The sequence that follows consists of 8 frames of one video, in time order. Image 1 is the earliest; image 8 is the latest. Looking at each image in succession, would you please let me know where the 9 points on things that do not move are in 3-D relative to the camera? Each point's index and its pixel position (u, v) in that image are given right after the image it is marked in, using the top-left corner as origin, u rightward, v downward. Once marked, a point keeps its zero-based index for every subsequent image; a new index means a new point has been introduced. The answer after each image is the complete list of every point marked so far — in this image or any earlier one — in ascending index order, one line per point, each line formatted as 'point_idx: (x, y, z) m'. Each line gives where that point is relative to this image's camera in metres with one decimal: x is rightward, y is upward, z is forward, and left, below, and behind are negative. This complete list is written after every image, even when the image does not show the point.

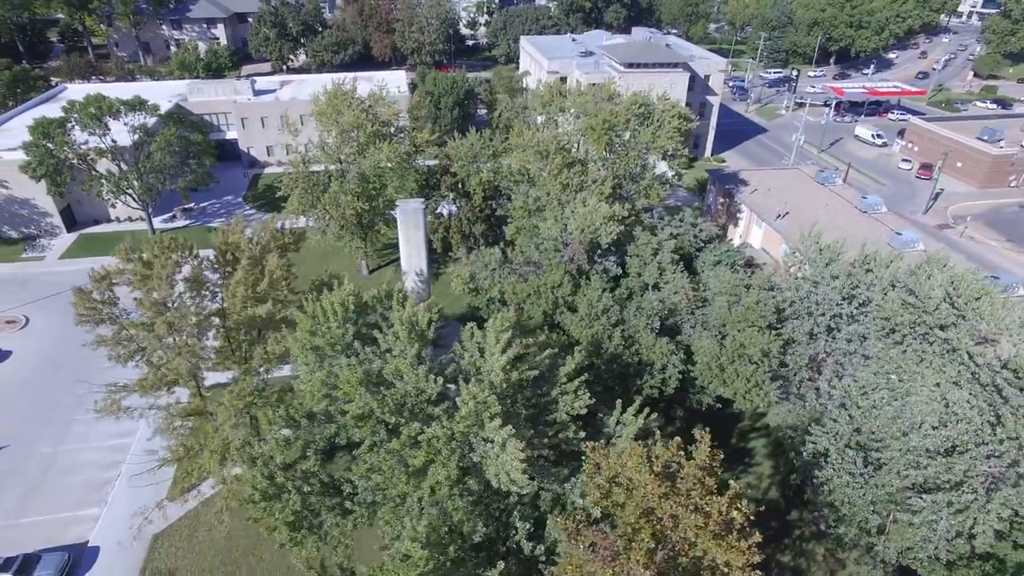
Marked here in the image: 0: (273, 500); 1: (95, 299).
0: (-6.6, -5.8, +16.8) m
1: (-13.6, -0.3, +19.5) m
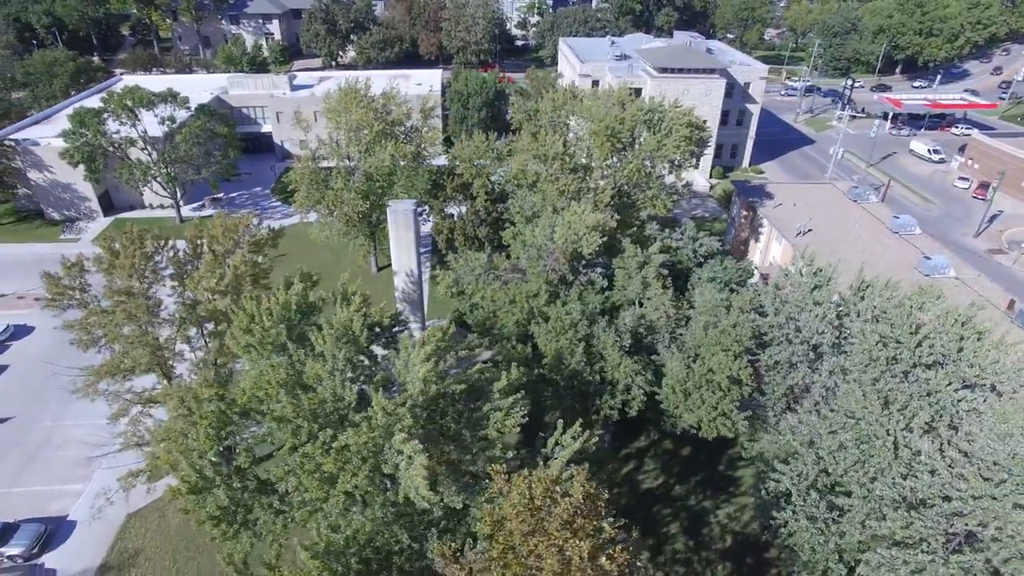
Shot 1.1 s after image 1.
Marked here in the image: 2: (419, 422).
0: (-8.6, -5.8, +16.9) m
1: (-15.1, +0.1, +20.2) m
2: (-2.5, -3.5, +15.6) m
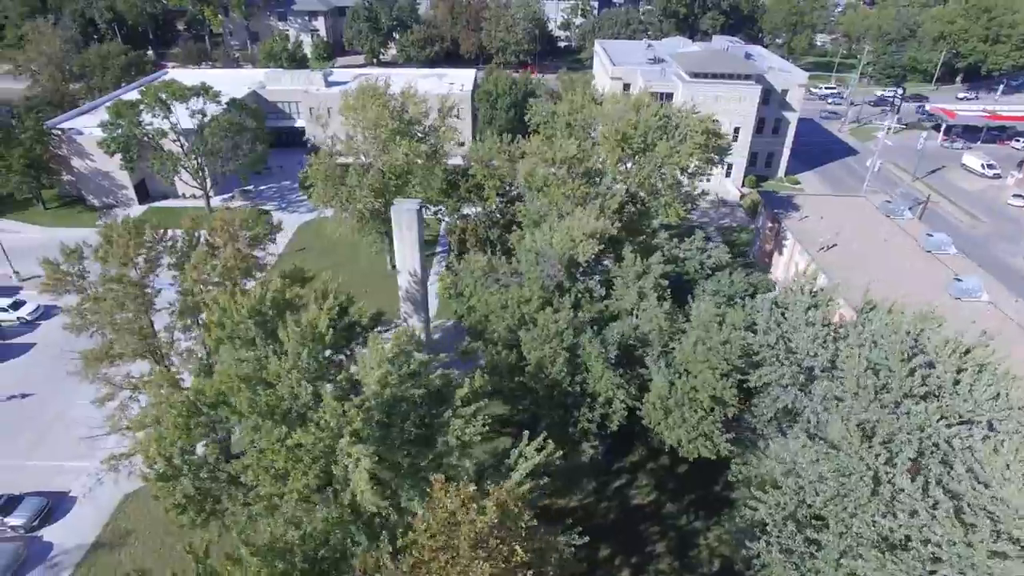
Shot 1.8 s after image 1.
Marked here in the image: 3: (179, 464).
0: (-9.7, -5.5, +17.2) m
1: (-15.7, +0.6, +20.9) m
2: (-3.6, -3.6, +15.5) m
3: (-9.5, -5.0, +17.1) m
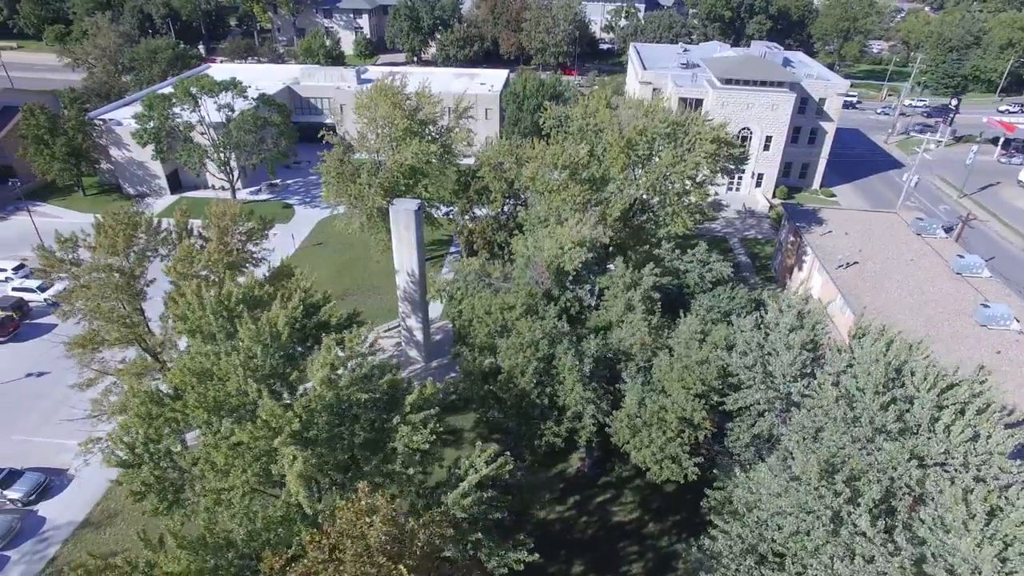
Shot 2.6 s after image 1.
0: (-11.1, -5.3, +17.6) m
1: (-16.5, +1.1, +21.7) m
2: (-5.0, -3.6, +15.5) m
3: (-10.9, -4.8, +17.5) m
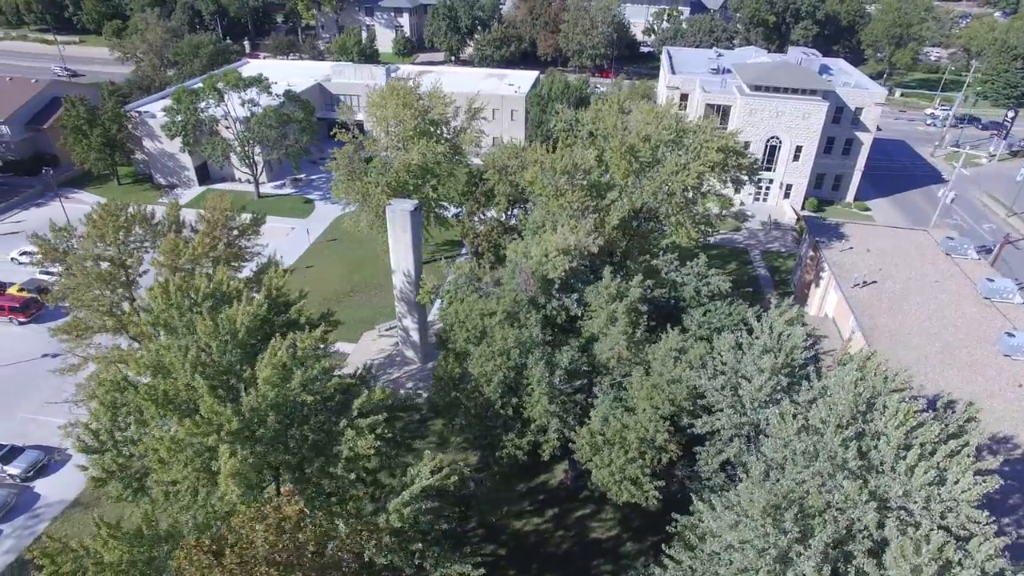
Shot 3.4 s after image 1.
0: (-12.5, -5.0, +18.0) m
1: (-17.2, +1.6, +22.5) m
2: (-6.5, -3.6, +15.5) m
3: (-12.2, -4.5, +17.9) m
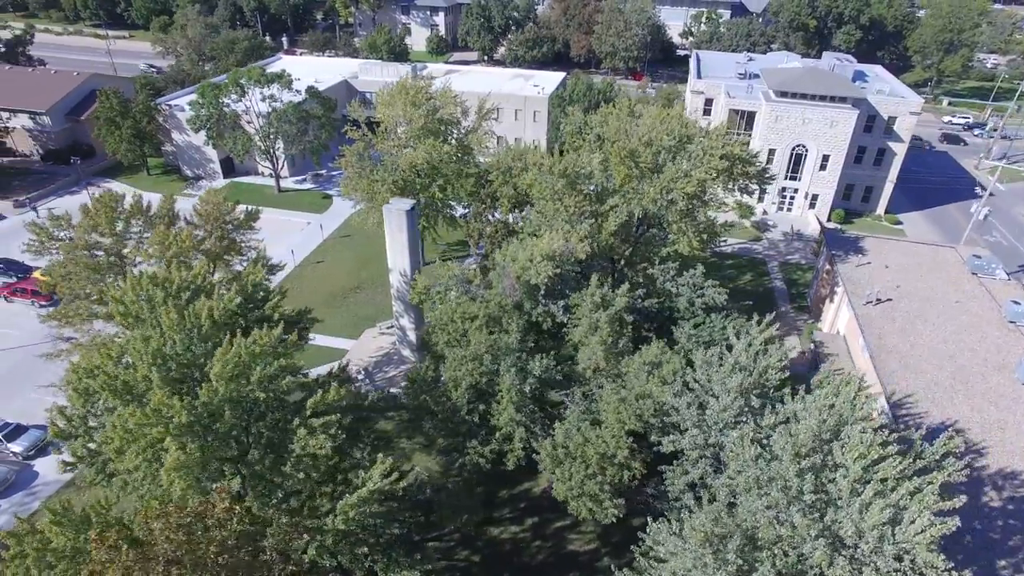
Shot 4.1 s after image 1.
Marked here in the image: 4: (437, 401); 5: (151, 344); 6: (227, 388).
0: (-13.6, -4.7, +18.4) m
1: (-17.9, +2.1, +23.2) m
2: (-7.8, -3.5, +15.5) m
3: (-13.4, -4.2, +18.3) m
4: (-2.5, -3.8, +19.9) m
5: (-10.0, -1.5, +16.5) m
6: (-7.4, -2.6, +15.5) m
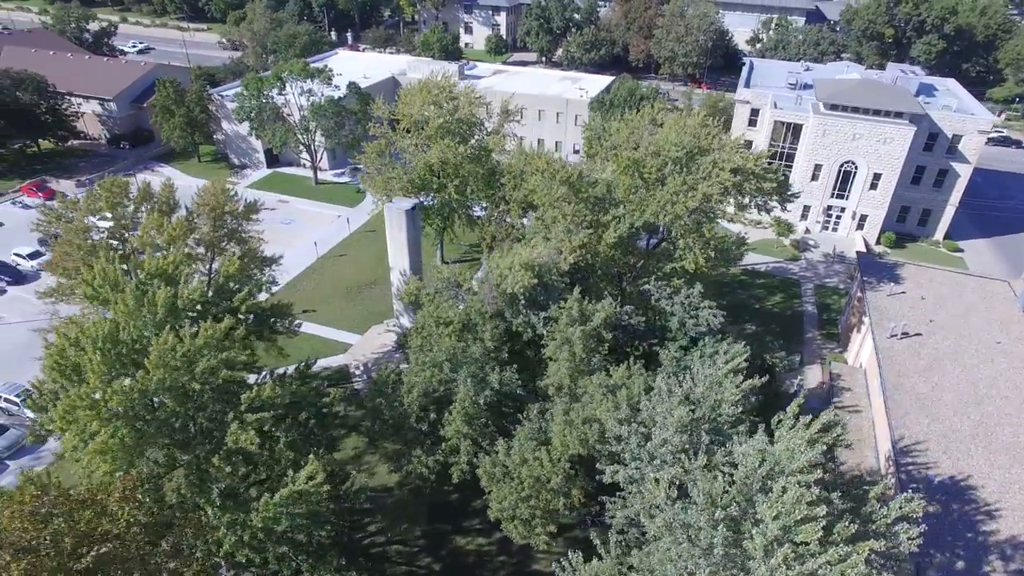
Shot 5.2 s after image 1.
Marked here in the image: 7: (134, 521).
0: (-15.2, -4.0, +19.3) m
1: (-18.5, +3.0, +24.4) m
2: (-9.6, -3.2, +15.8) m
3: (-14.9, -3.6, +19.1) m
4: (-3.9, -3.9, +19.6) m
5: (-11.6, -1.1, +17.0) m
6: (-9.2, -2.4, +15.7) m
7: (-9.1, -5.7, +14.6) m
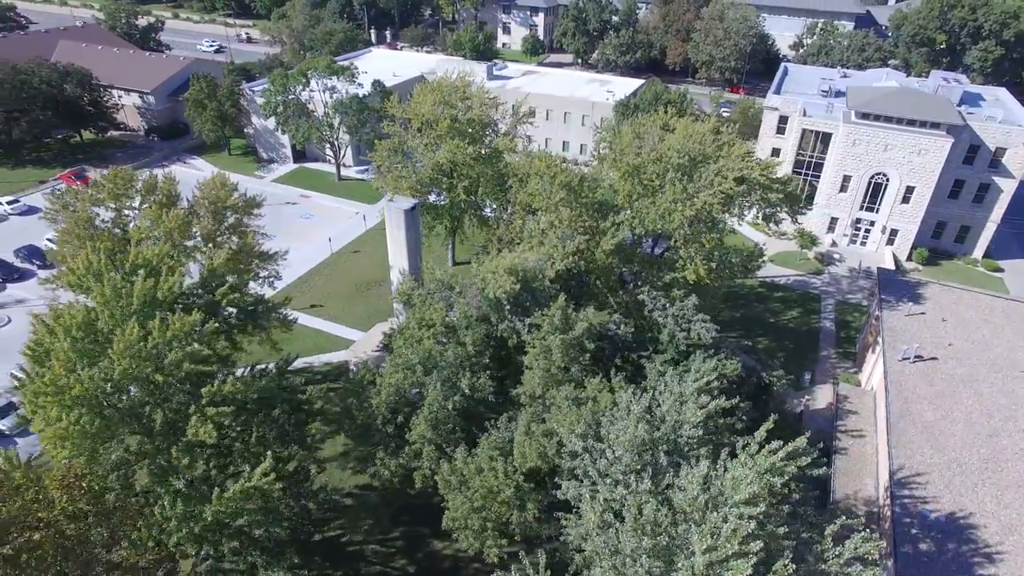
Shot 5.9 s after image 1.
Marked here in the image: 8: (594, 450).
0: (-16.2, -3.6, +19.9) m
1: (-18.8, +3.6, +25.3) m
2: (-10.8, -3.0, +16.1) m
3: (-15.9, -3.1, +19.8) m
4: (-4.9, -3.9, +19.5) m
5: (-12.6, -0.8, +17.4) m
6: (-10.3, -2.2, +16.0) m
7: (-10.4, -5.5, +14.9) m
8: (+2.2, -4.2, +15.6) m
